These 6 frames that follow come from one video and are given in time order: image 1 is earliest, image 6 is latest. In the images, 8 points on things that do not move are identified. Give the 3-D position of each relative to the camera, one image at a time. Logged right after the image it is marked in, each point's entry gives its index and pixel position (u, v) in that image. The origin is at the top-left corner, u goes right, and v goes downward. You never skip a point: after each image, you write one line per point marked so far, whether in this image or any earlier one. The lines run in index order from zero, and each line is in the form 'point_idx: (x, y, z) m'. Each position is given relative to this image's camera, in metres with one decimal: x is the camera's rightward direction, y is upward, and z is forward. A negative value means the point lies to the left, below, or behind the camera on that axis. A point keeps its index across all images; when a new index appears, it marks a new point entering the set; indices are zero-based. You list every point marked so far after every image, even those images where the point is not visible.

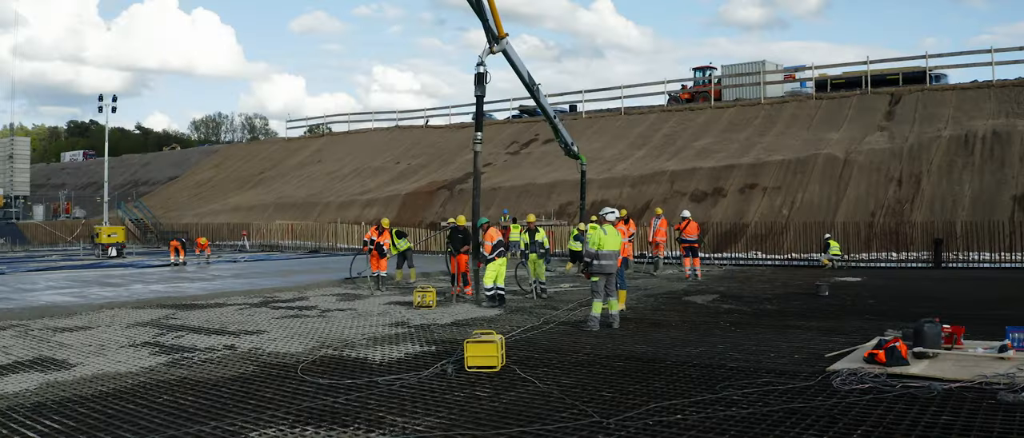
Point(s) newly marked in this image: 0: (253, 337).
0: (-3.6, -1.7, +10.8) m
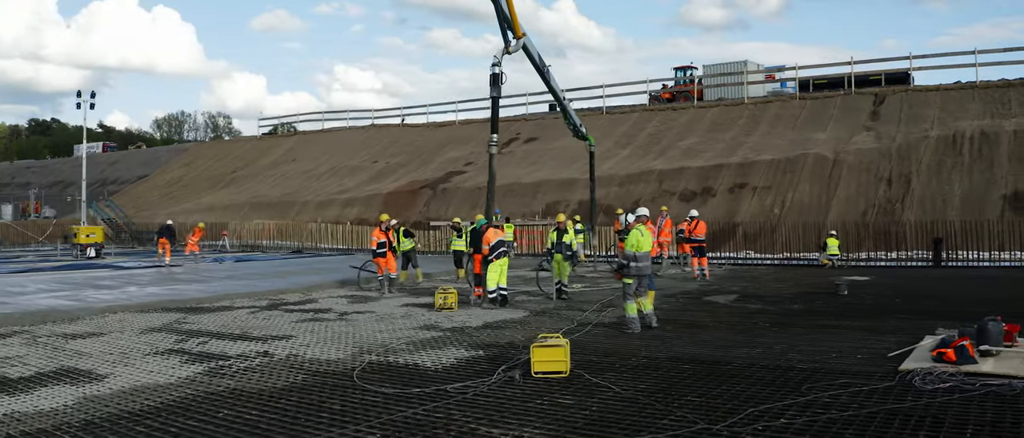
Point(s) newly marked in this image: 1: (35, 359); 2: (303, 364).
0: (-3.0, -1.6, +10.2) m
1: (-5.6, -1.7, +9.0) m
2: (-2.3, -1.6, +8.7) m
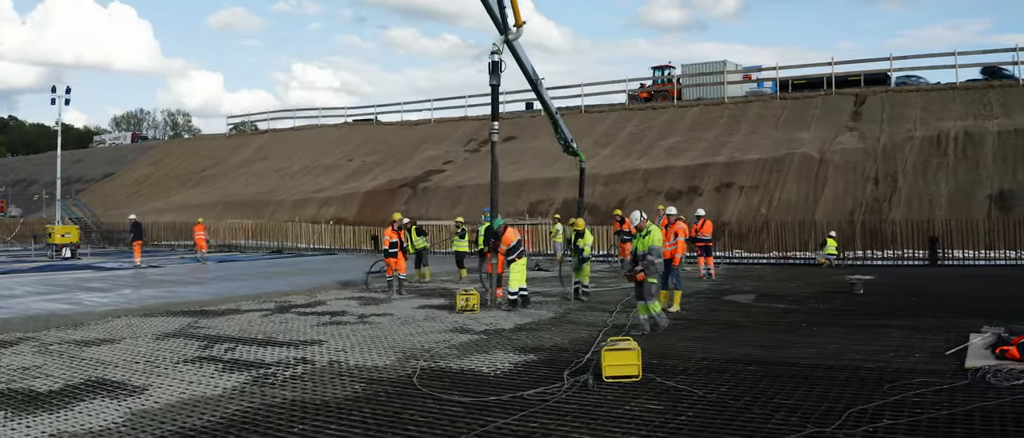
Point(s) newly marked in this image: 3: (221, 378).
0: (-2.5, -1.6, +9.7) m
1: (-5.0, -1.7, +8.4) m
2: (-1.7, -1.6, +8.2) m
3: (-3.0, -1.6, +8.0) m
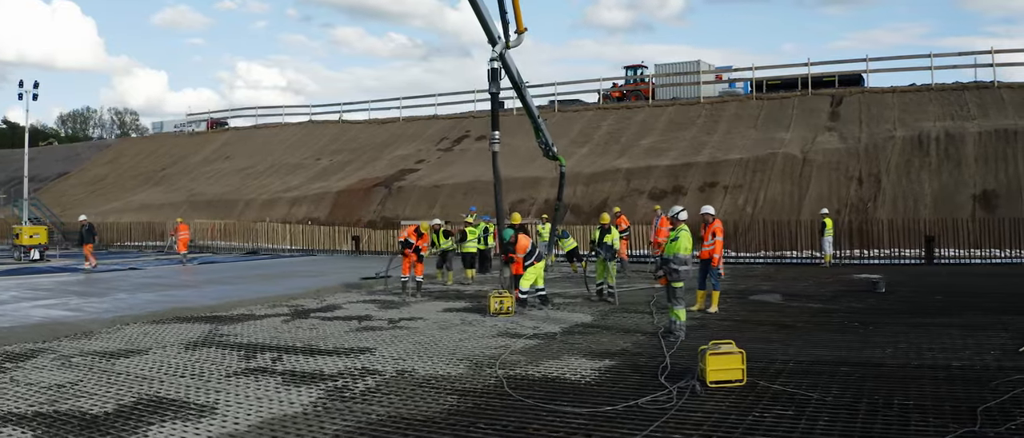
0: (-1.7, -1.6, +9.1) m
1: (-4.1, -1.6, +7.6) m
2: (-0.8, -1.6, +7.6) m
3: (-2.1, -1.6, +7.3) m
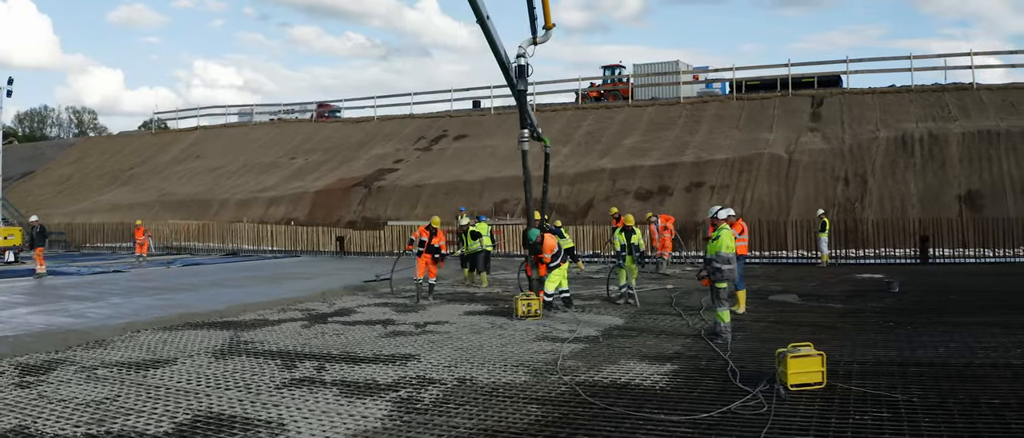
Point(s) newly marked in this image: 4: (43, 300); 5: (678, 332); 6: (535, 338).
0: (-1.1, -1.6, +8.6) m
1: (-3.4, -1.7, +7.0) m
2: (-0.1, -1.6, +7.2) m
3: (-1.4, -1.6, +6.8) m
4: (-8.5, -1.5, +14.0) m
5: (+2.3, -1.6, +10.7) m
6: (+0.3, -1.6, +10.3) m
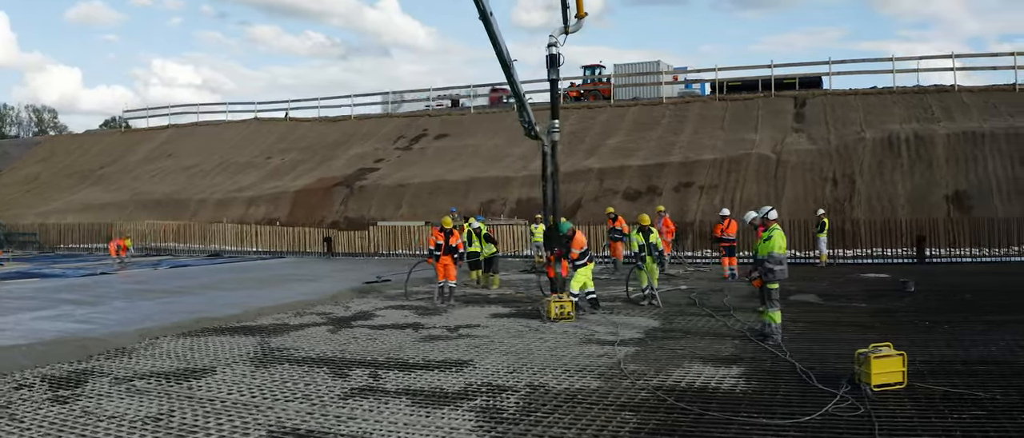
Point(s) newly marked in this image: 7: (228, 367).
0: (-0.4, -1.6, +8.3) m
1: (-2.7, -1.6, +6.6) m
2: (+0.6, -1.6, +6.9) m
3: (-0.7, -1.6, +6.5) m
4: (-8.1, -1.5, +13.3) m
5: (+2.9, -1.6, +10.5) m
6: (+0.9, -1.6, +10.0) m
7: (-3.2, -1.6, +8.6) m
